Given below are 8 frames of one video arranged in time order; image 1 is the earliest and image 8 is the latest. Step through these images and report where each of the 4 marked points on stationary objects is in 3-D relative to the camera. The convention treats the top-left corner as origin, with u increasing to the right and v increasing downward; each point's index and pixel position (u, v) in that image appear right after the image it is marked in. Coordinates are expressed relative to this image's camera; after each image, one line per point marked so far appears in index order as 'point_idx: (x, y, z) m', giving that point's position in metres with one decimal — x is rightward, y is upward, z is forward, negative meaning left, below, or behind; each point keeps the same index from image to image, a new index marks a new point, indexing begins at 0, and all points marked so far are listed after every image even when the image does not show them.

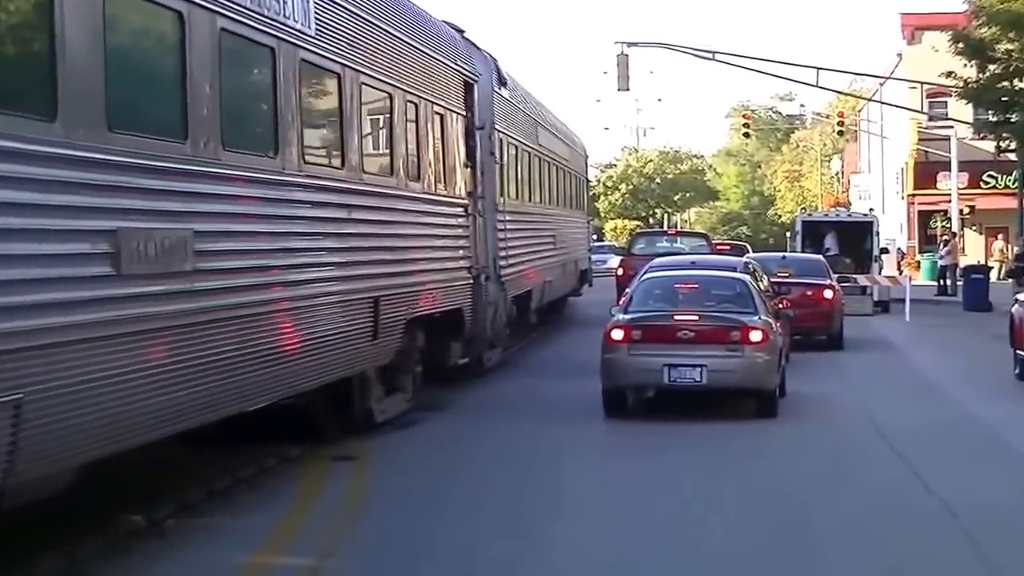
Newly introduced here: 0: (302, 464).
0: (-1.7, -1.5, +13.5) m
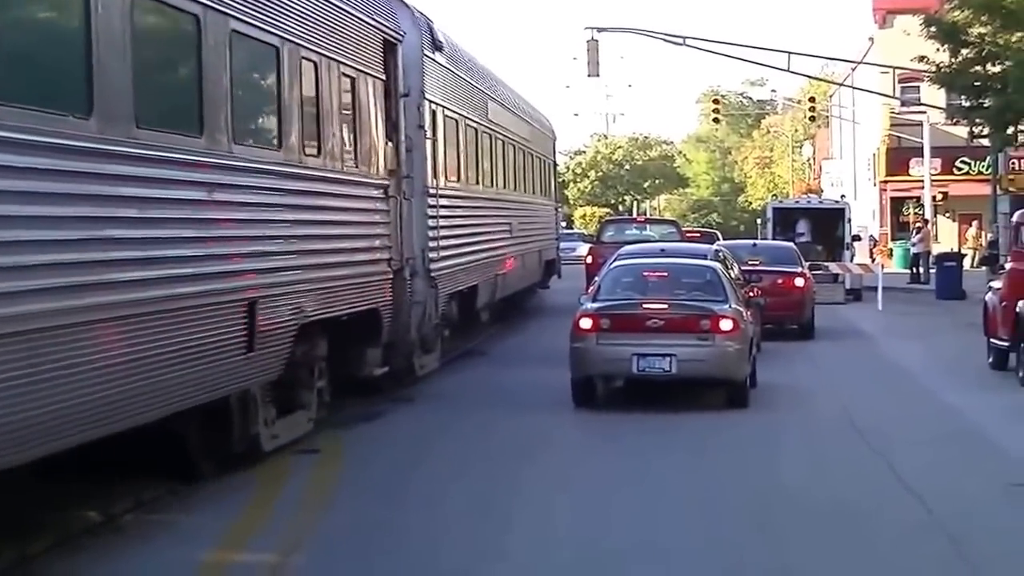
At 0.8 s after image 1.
0: (-2.0, -1.4, +13.2) m
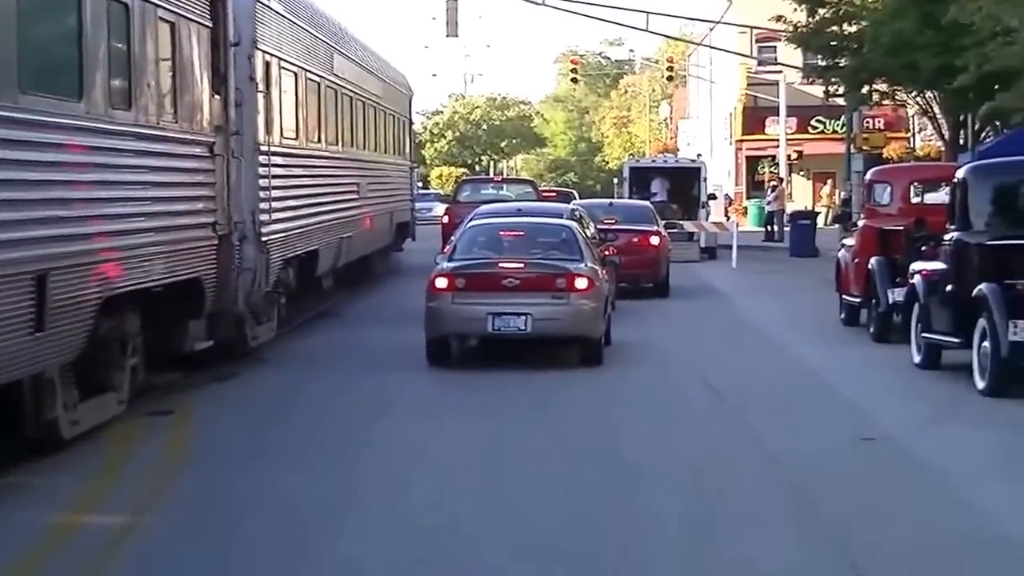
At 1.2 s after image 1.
0: (-3.2, -1.1, +12.9) m
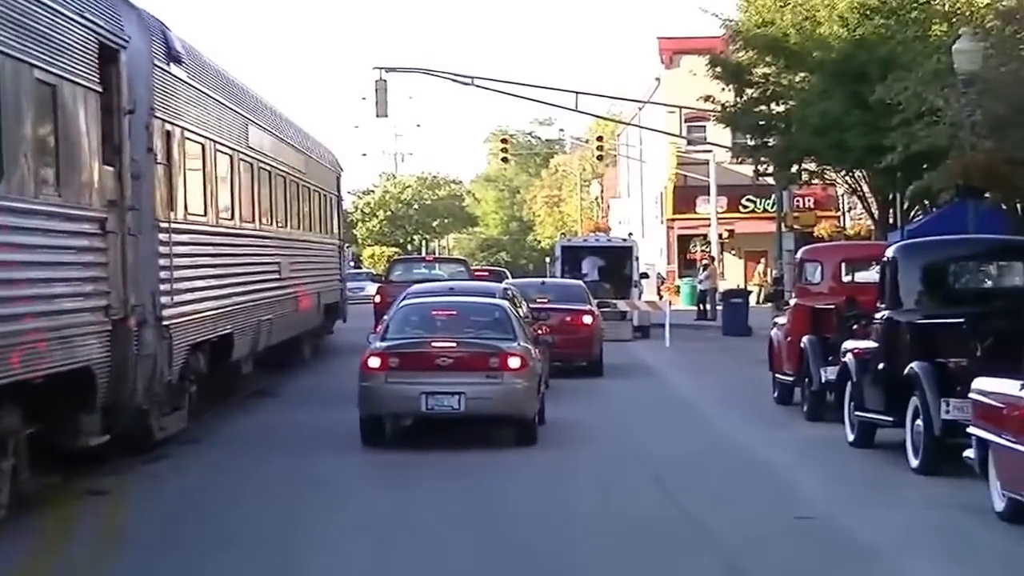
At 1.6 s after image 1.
0: (-3.8, -1.7, +12.5) m
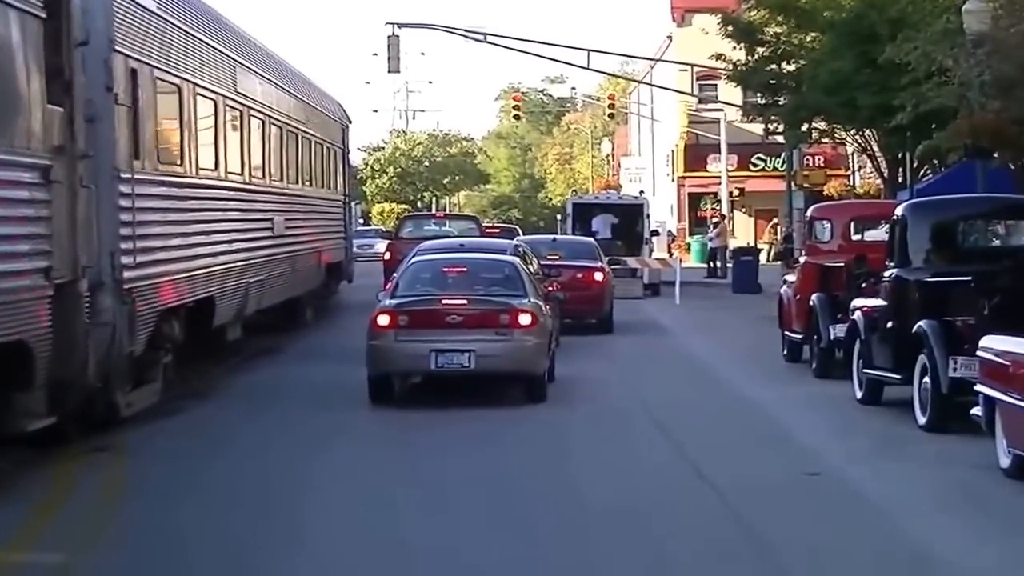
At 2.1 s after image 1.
0: (-3.7, -1.3, +12.7) m
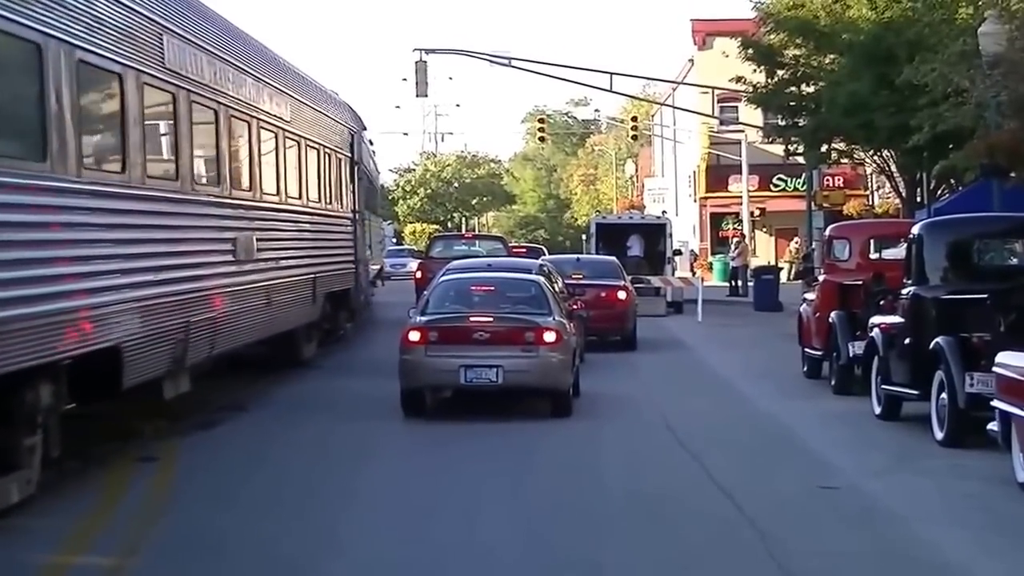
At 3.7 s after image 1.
0: (-3.5, -1.5, +13.1) m
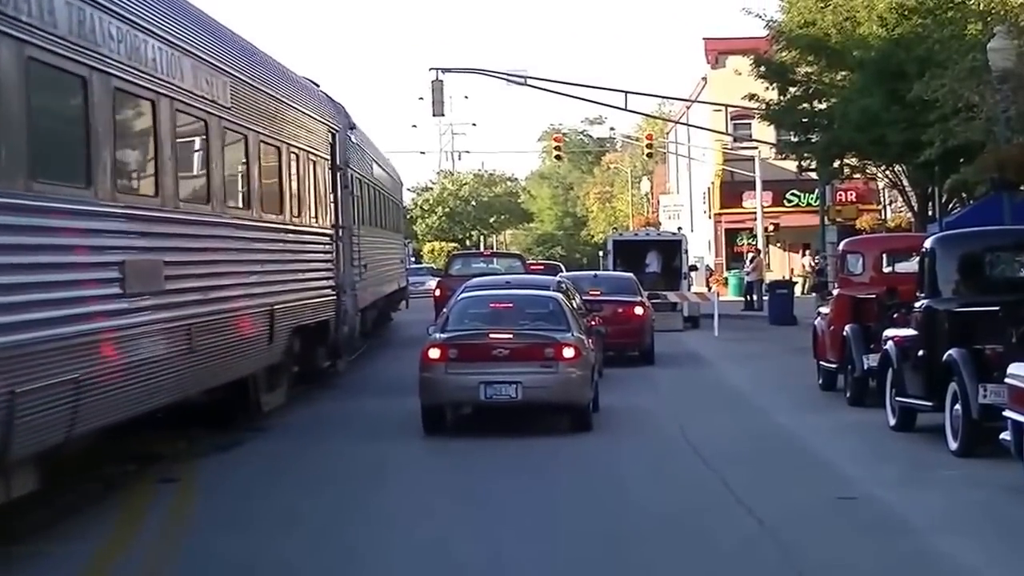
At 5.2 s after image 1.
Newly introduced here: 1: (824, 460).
0: (-3.3, -1.7, +13.4) m
1: (+2.9, -1.6, +14.5) m
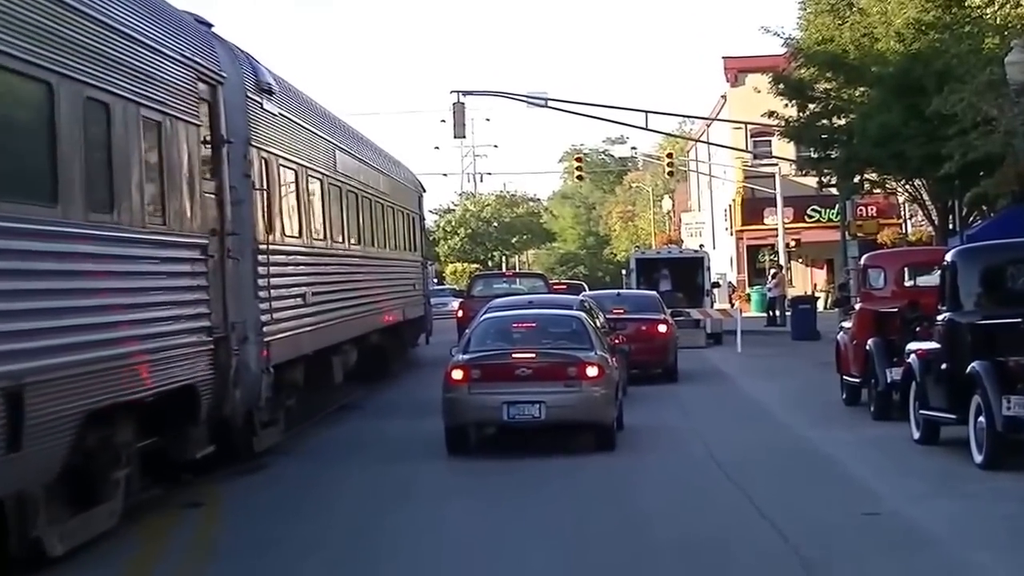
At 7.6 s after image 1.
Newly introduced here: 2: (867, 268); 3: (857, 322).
0: (-3.1, -1.9, +13.6) m
1: (+3.1, -1.7, +14.5) m
2: (+4.1, +0.3, +18.0) m
3: (+3.9, -0.4, +17.4) m
